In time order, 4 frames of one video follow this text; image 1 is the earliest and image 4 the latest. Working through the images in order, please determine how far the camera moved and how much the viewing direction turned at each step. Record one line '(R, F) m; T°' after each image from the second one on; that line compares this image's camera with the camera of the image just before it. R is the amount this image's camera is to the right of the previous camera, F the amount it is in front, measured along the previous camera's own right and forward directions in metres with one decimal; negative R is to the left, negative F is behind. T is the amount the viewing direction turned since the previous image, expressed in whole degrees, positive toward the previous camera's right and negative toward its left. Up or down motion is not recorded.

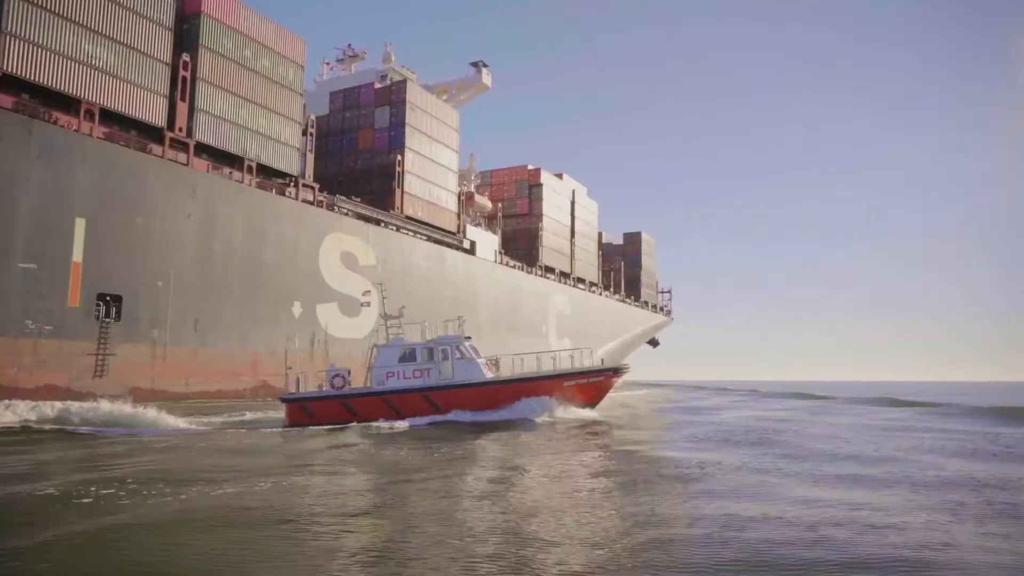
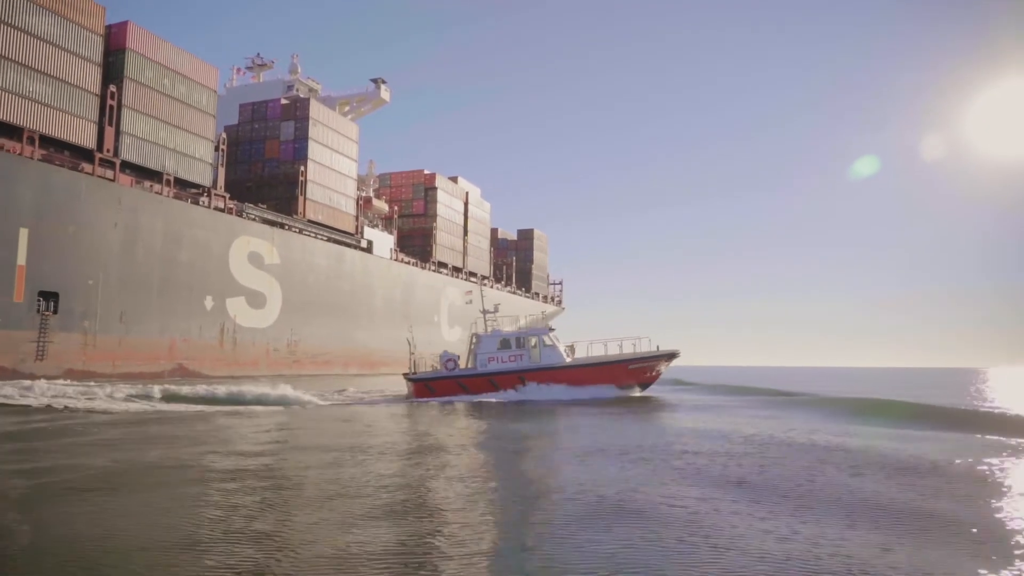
(+1.0, -4.0) m; +8°
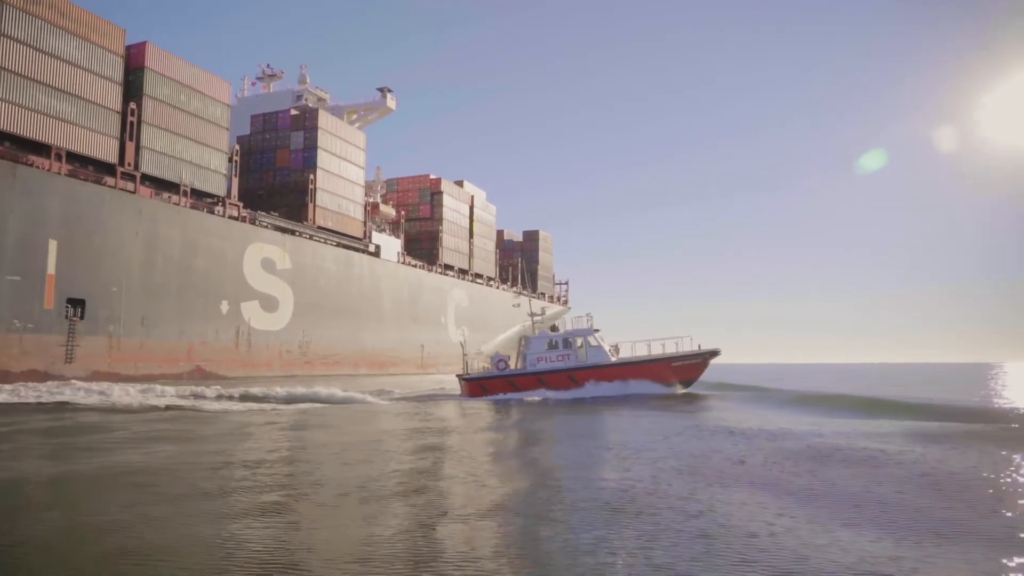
(+0.3, -0.8) m; -1°
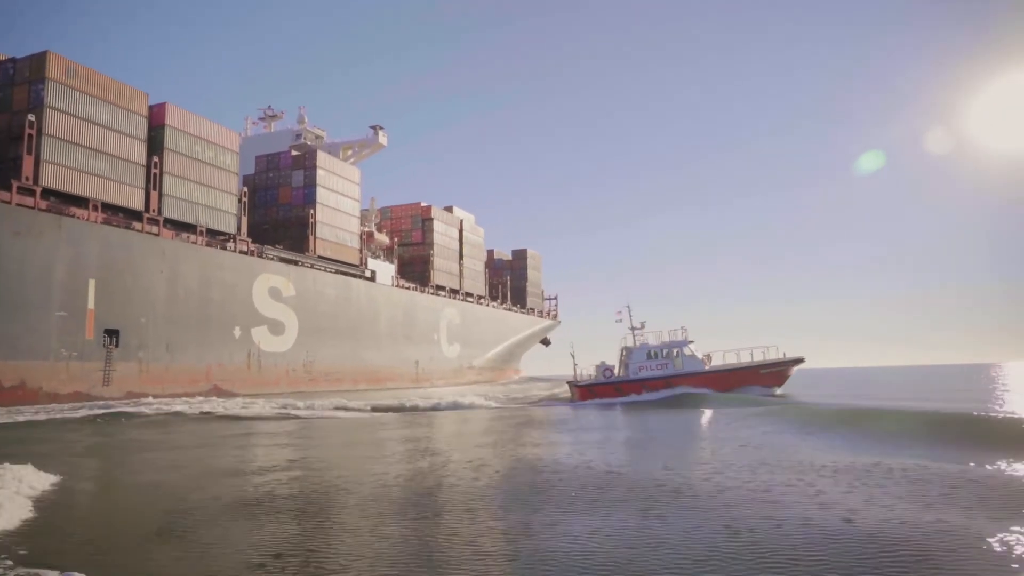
(+0.7, -2.5) m; 0°
